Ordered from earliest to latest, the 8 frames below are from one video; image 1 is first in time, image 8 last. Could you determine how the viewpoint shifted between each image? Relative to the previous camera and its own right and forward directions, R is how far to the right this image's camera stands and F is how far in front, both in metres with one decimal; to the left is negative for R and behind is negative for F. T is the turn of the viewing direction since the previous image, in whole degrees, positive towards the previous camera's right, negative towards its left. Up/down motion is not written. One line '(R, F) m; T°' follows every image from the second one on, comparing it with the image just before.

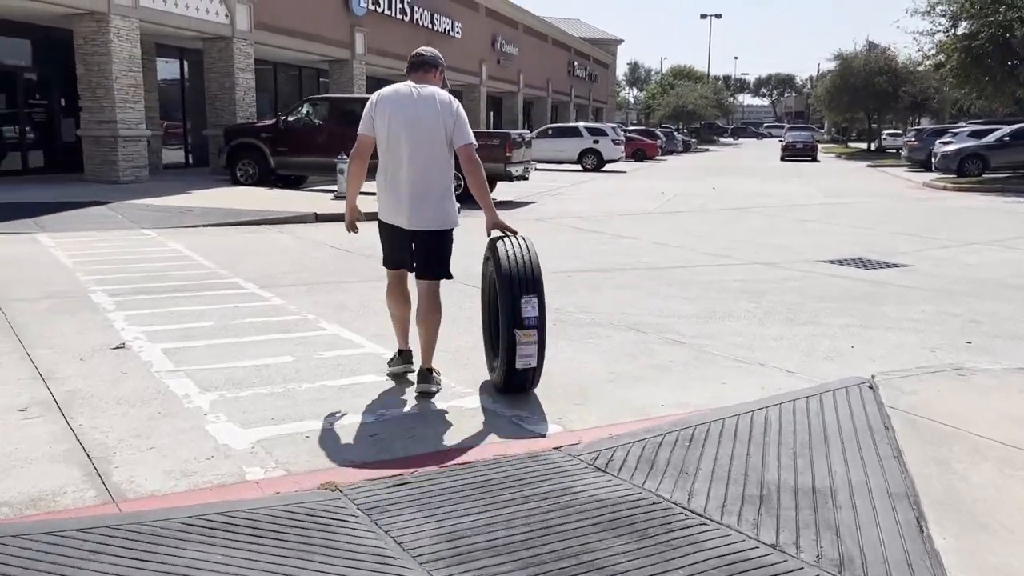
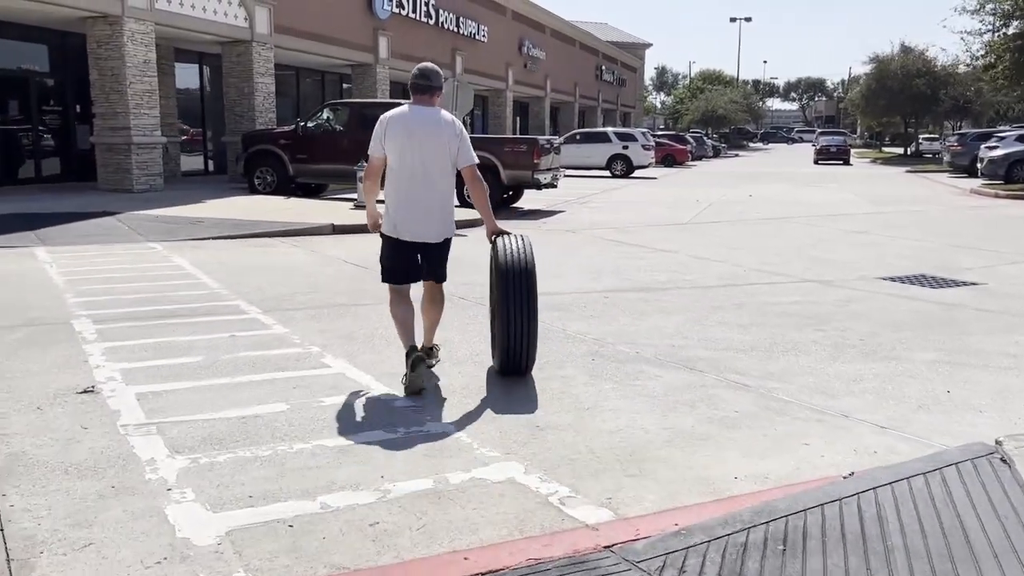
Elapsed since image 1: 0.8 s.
(0.0, +0.9) m; -2°
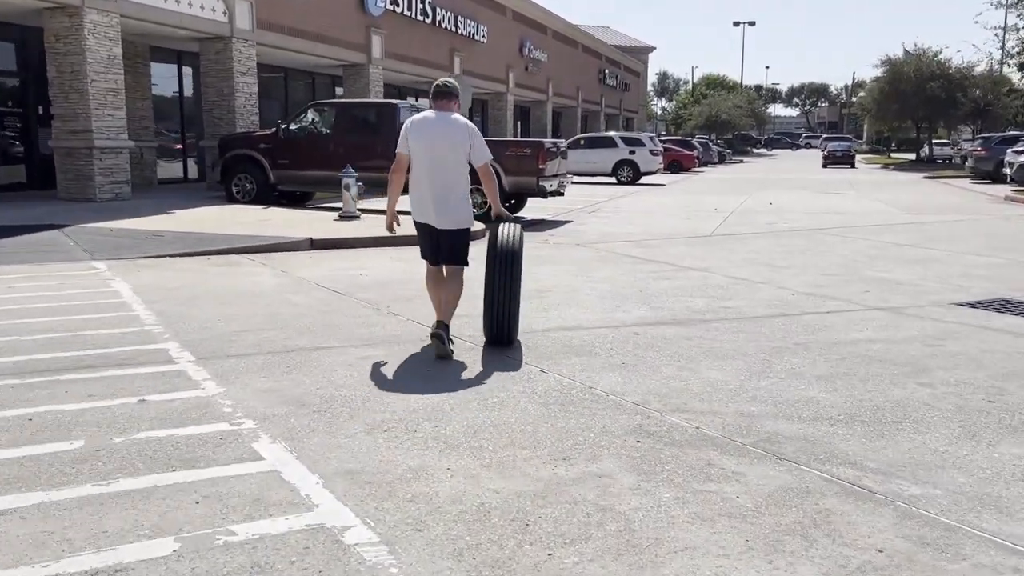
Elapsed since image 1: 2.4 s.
(-0.1, +1.7) m; 0°
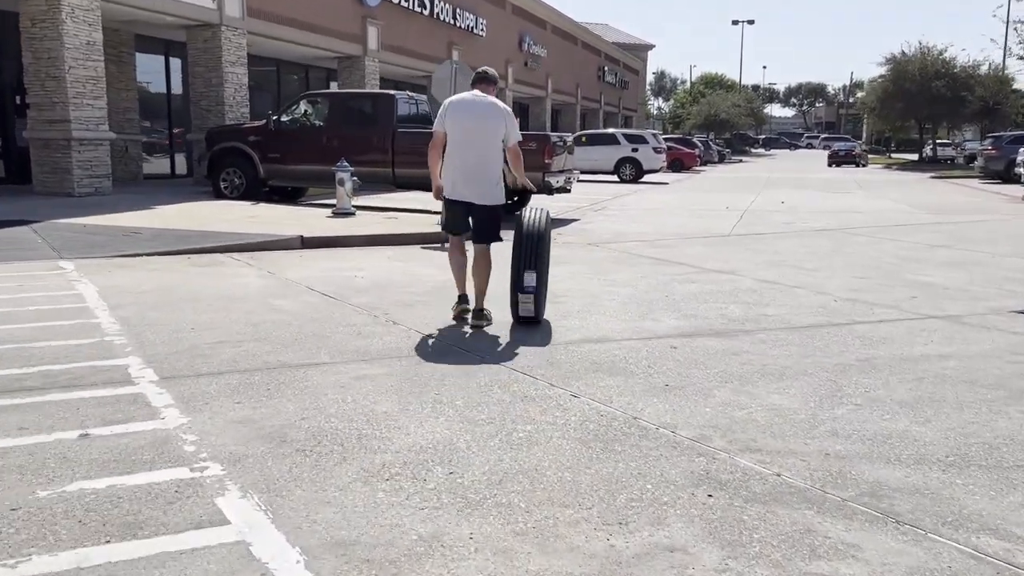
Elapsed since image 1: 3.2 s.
(-0.2, +0.9) m; 0°
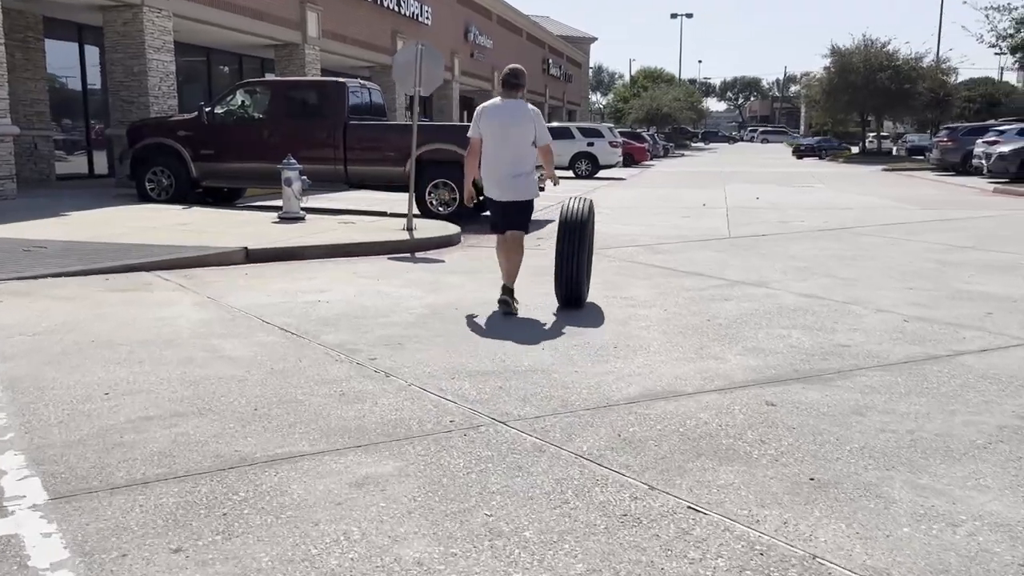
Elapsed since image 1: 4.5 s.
(-0.5, +1.6) m; +4°
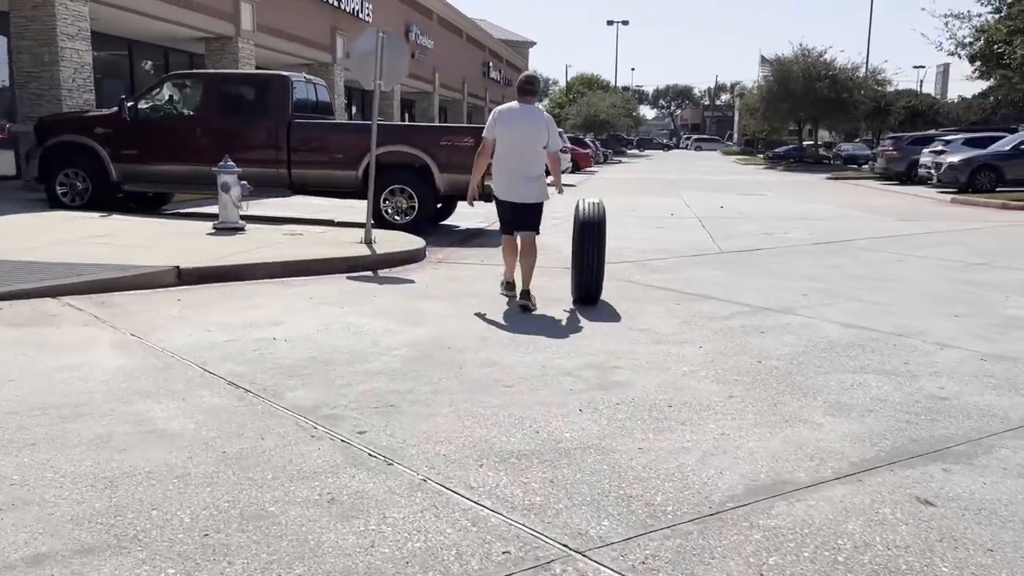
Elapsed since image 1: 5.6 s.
(-0.5, +1.3) m; +5°
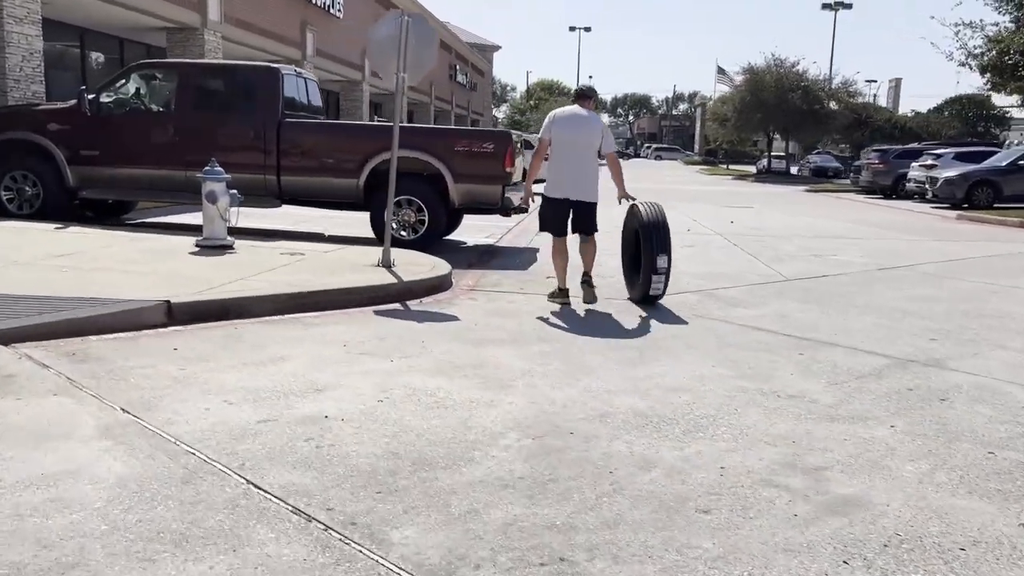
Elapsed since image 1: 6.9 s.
(-0.9, +1.5) m; +3°
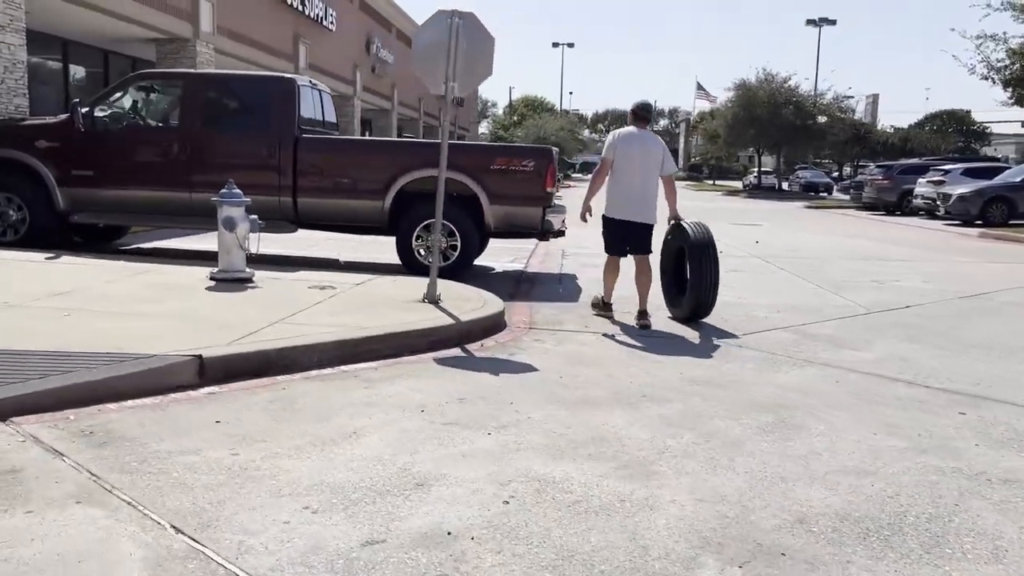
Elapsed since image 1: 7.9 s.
(-0.7, +1.0) m; +1°
